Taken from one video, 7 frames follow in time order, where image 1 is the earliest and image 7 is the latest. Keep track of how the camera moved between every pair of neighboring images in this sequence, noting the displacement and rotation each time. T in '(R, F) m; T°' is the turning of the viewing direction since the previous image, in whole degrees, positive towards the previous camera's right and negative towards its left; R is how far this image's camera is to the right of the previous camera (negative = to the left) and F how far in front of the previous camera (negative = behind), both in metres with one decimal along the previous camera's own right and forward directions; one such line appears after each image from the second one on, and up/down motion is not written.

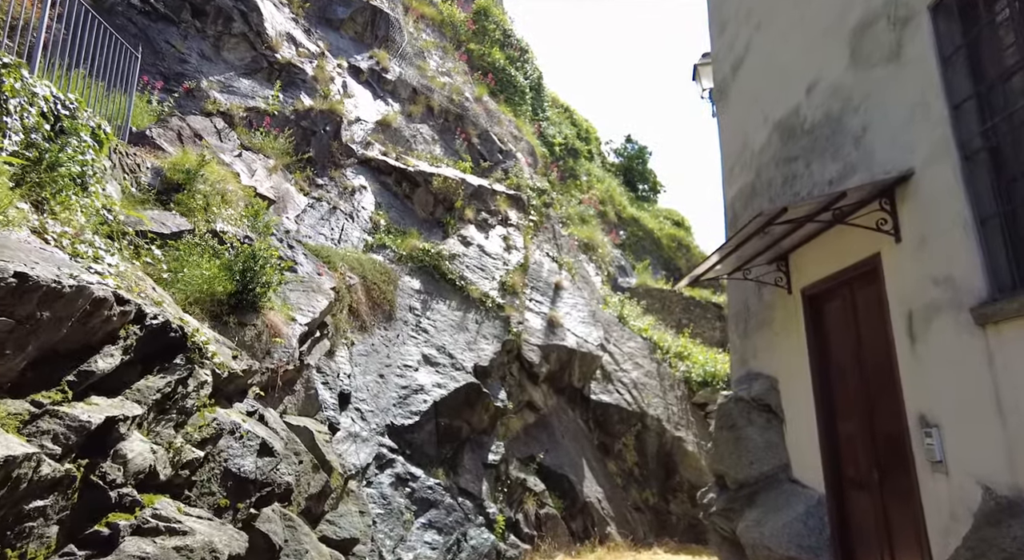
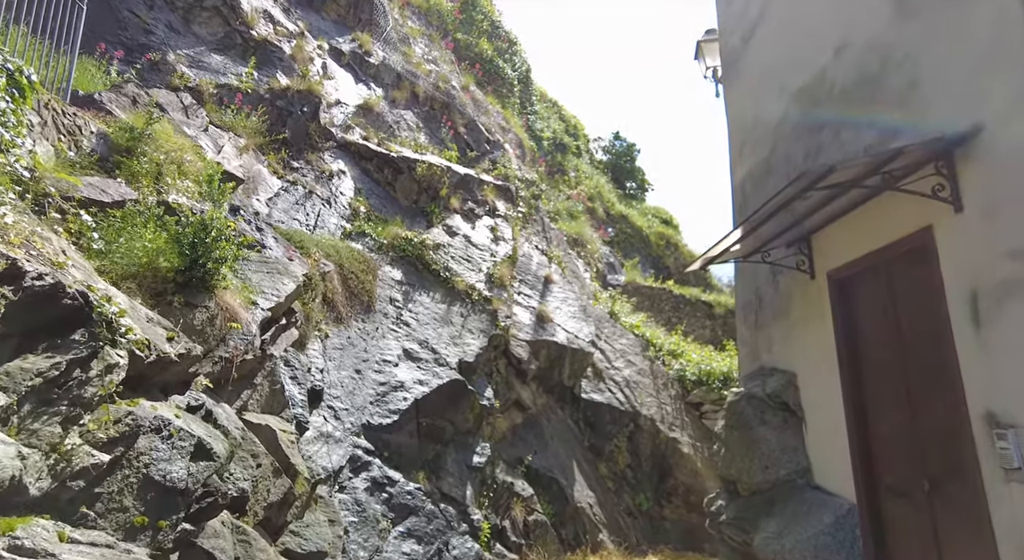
(0.0, +0.5) m; +2°
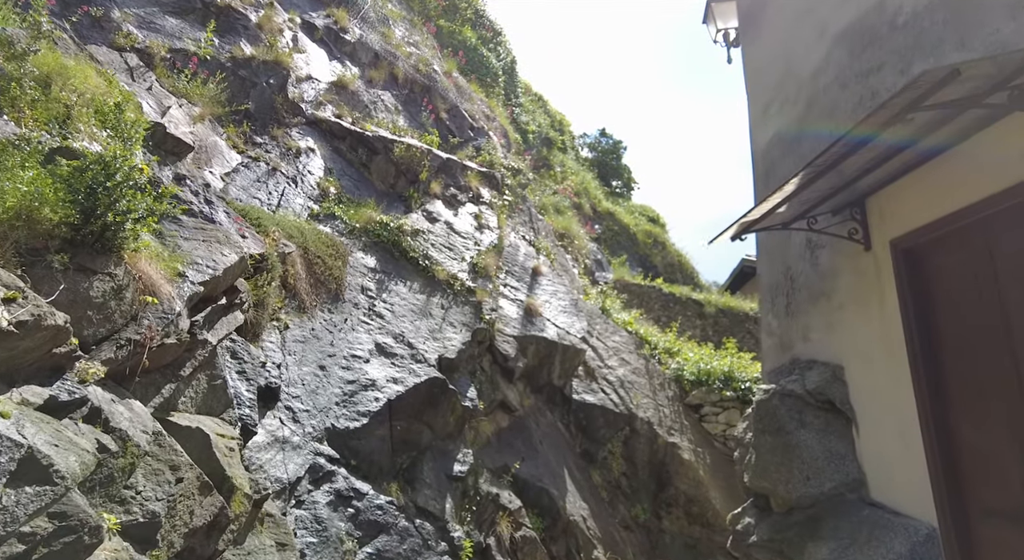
(-0.1, +0.7) m; +2°
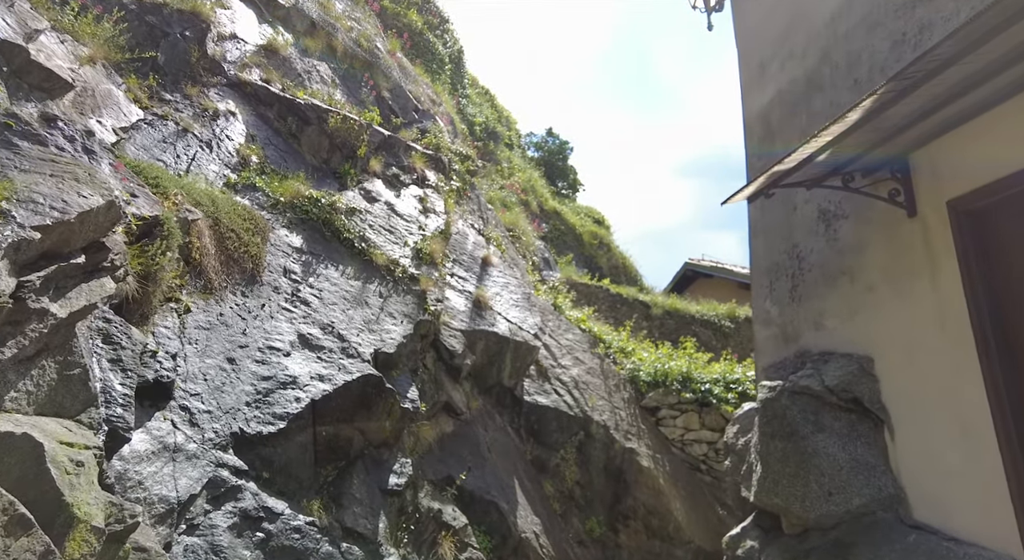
(-0.1, +0.7) m; +6°
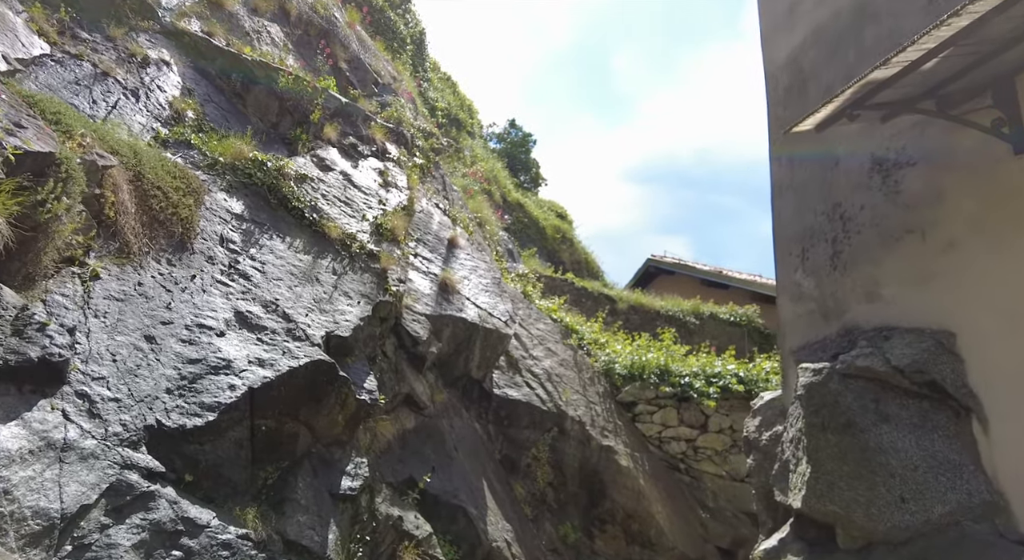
(-0.2, +0.6) m; +5°
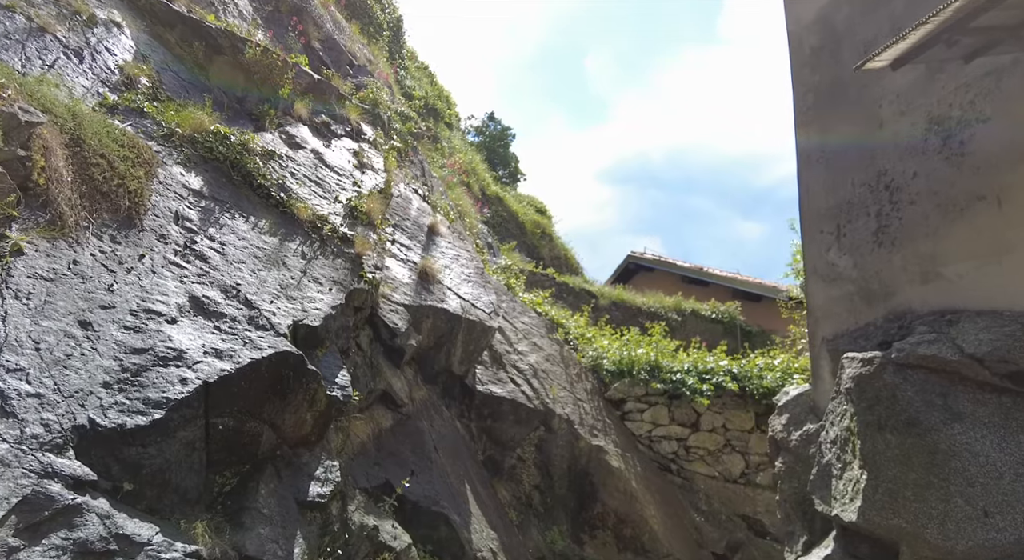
(-0.1, +0.4) m; +3°
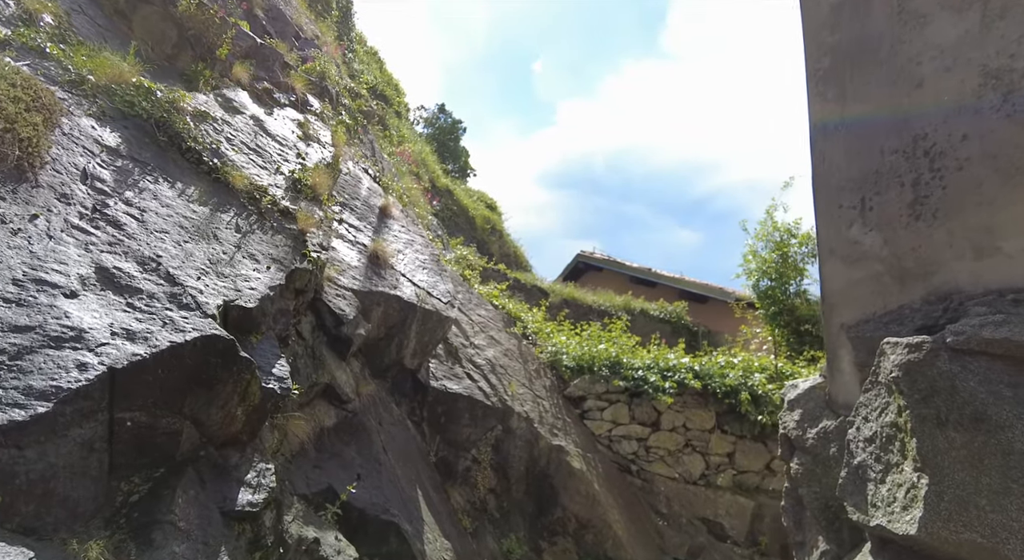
(-0.2, +0.4) m; +6°
